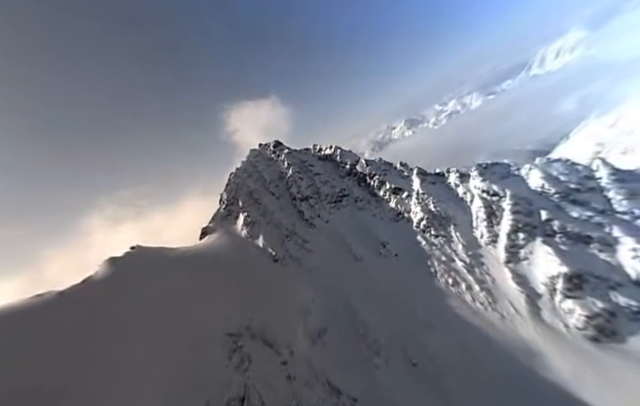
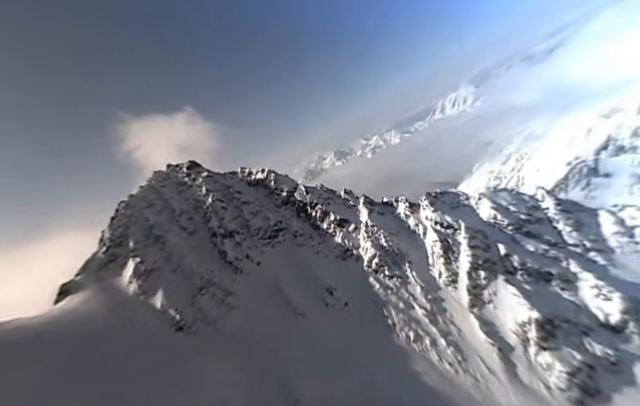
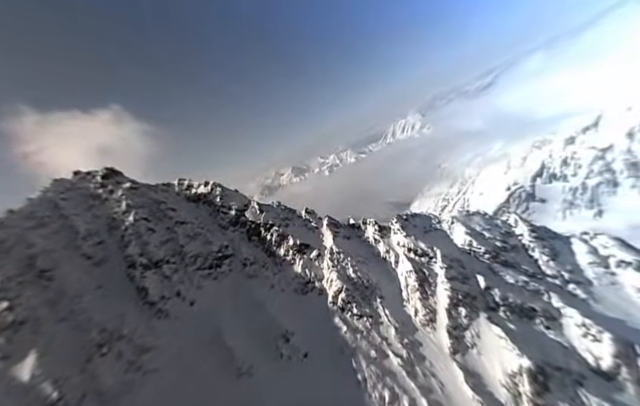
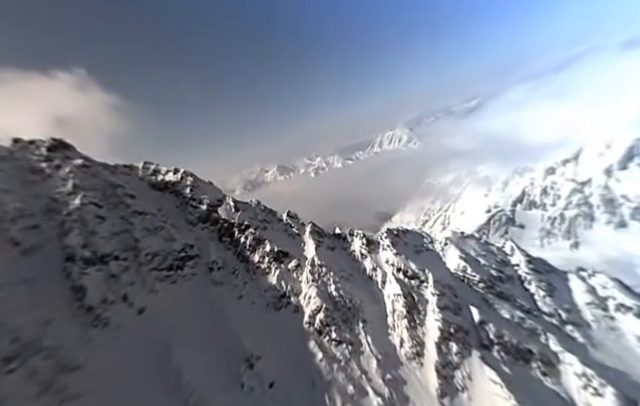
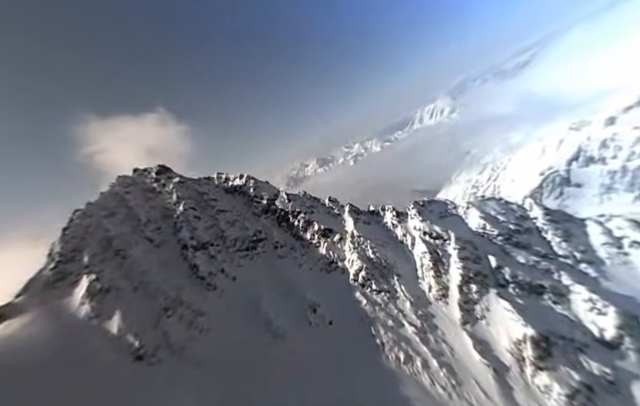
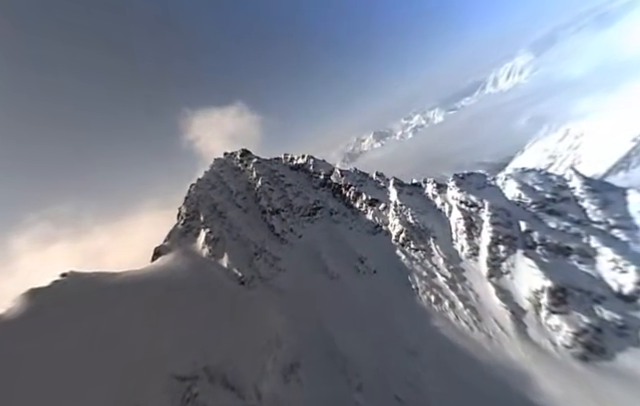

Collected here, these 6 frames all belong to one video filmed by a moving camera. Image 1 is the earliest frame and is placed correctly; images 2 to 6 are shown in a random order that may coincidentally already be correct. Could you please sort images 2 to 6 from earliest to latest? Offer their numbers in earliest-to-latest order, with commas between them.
6, 2, 5, 3, 4
